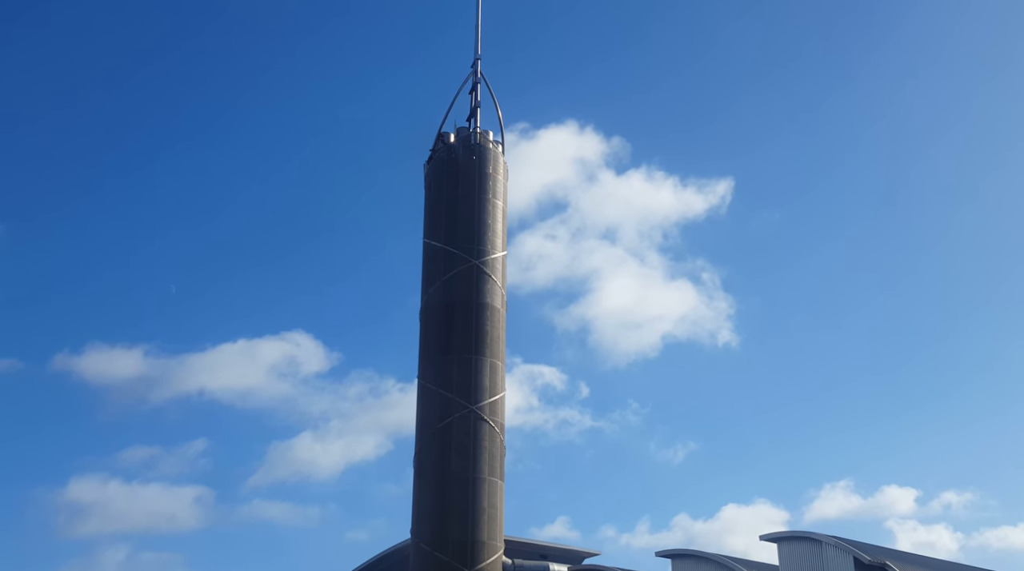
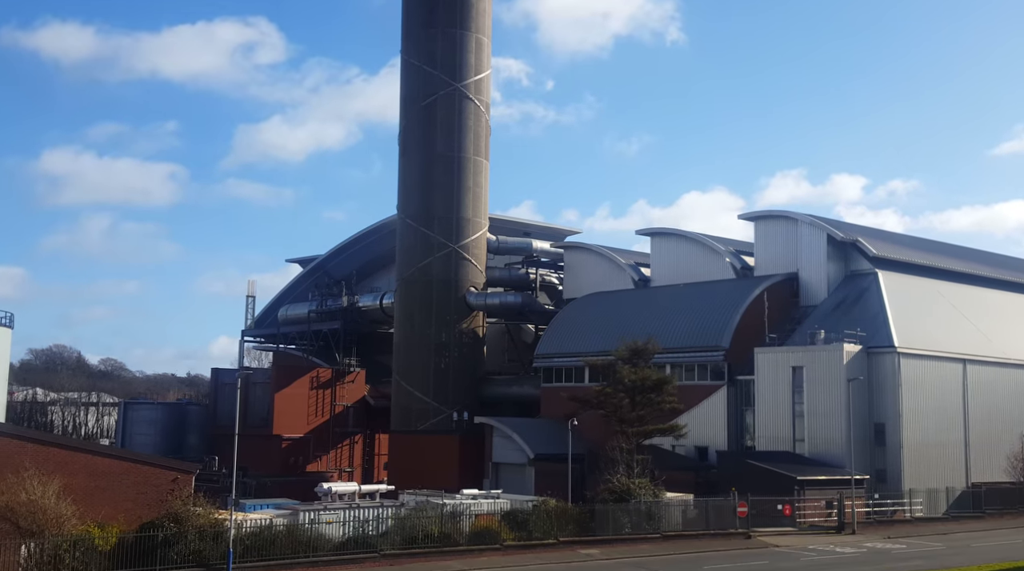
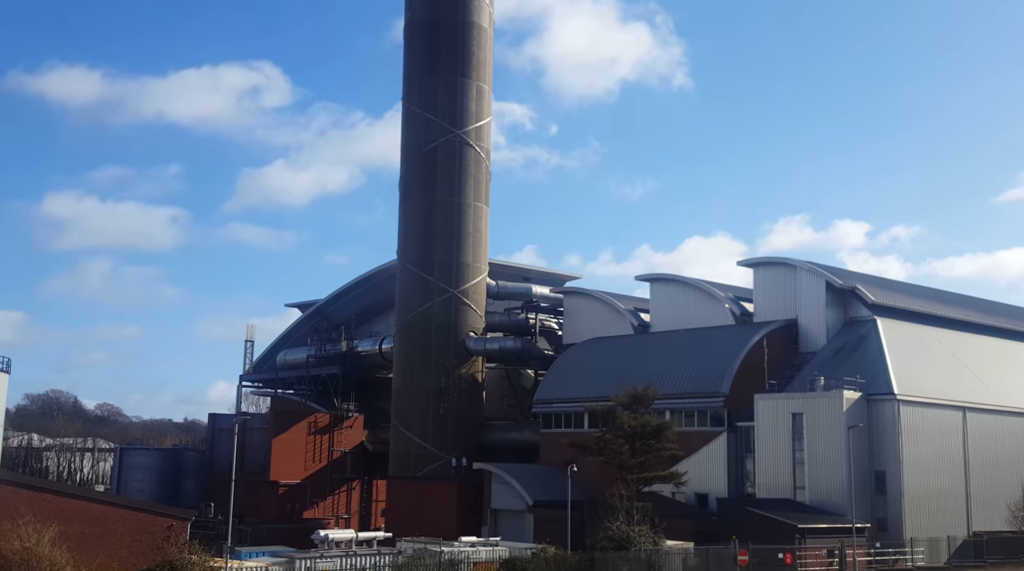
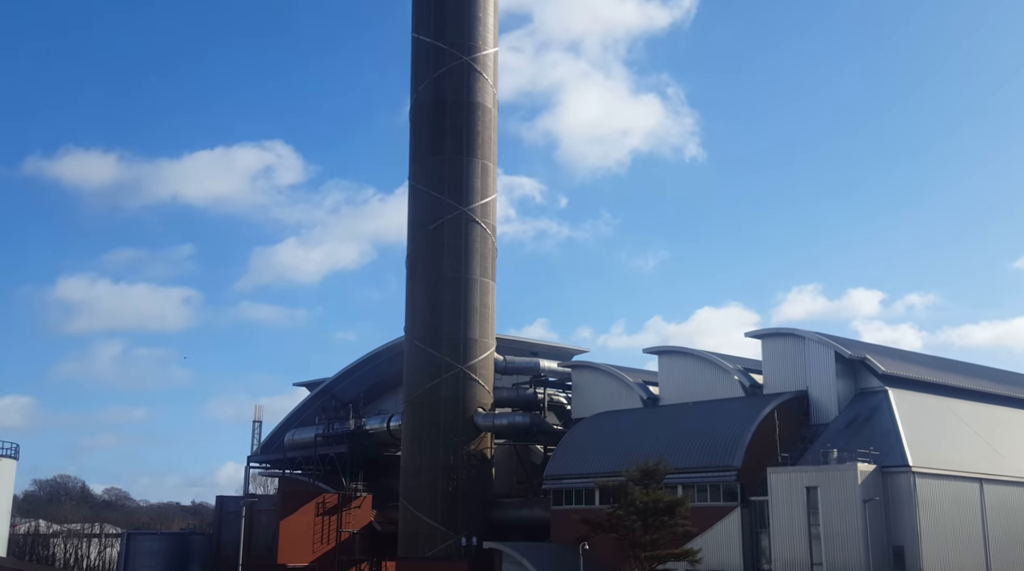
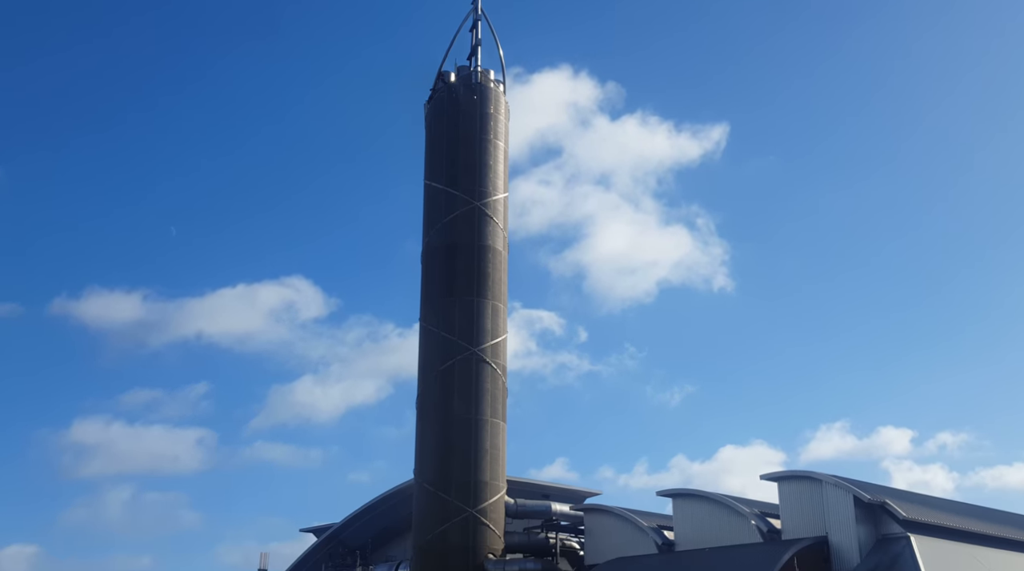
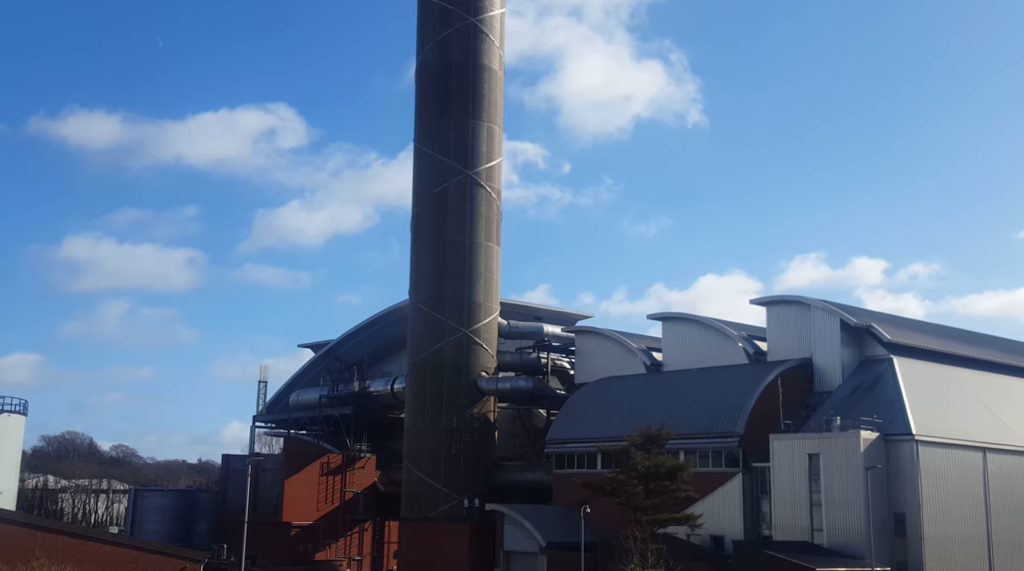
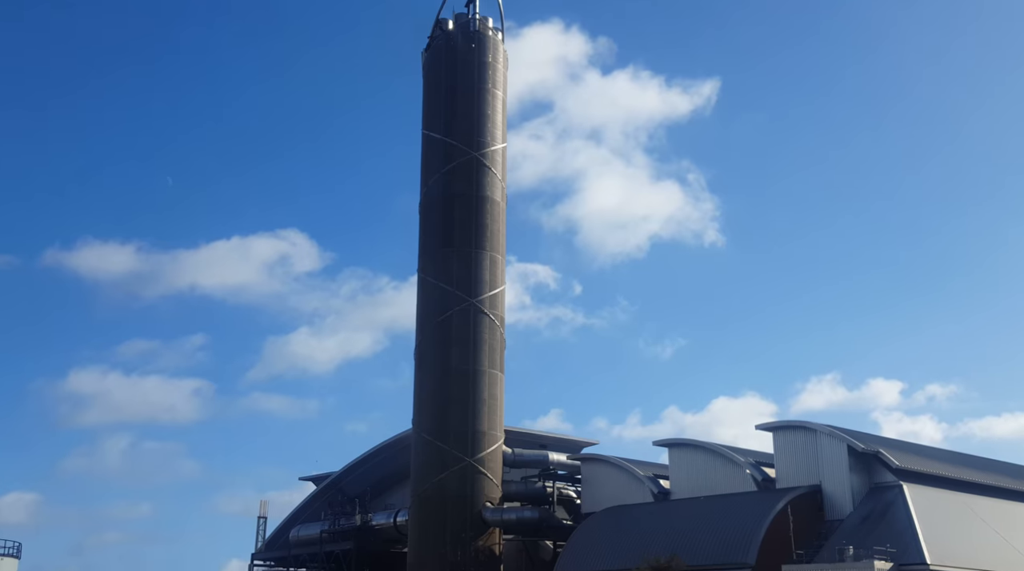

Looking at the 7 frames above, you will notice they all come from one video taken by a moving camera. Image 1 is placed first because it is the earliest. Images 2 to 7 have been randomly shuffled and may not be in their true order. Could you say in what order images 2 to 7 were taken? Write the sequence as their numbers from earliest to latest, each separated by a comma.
5, 7, 4, 6, 3, 2
